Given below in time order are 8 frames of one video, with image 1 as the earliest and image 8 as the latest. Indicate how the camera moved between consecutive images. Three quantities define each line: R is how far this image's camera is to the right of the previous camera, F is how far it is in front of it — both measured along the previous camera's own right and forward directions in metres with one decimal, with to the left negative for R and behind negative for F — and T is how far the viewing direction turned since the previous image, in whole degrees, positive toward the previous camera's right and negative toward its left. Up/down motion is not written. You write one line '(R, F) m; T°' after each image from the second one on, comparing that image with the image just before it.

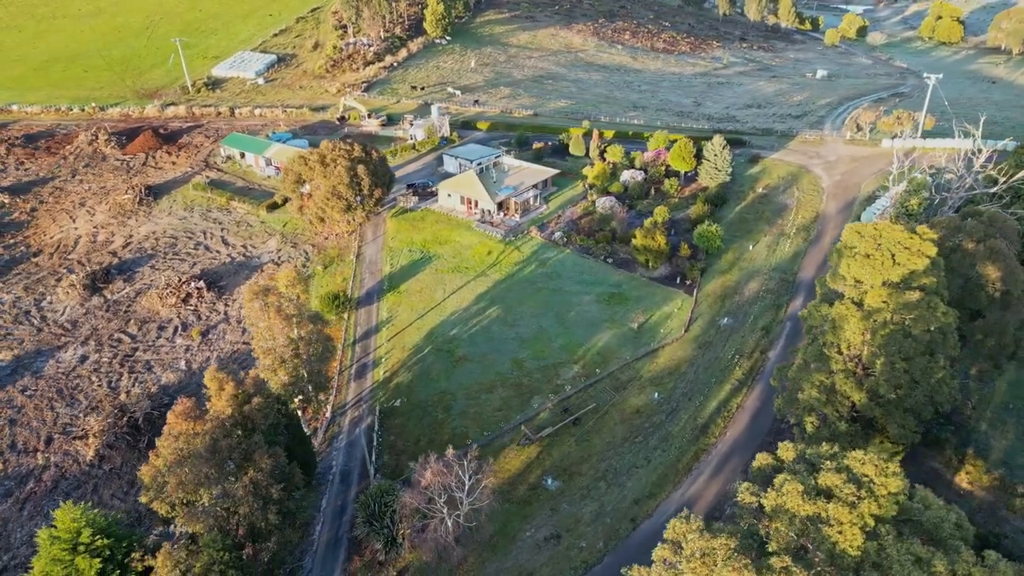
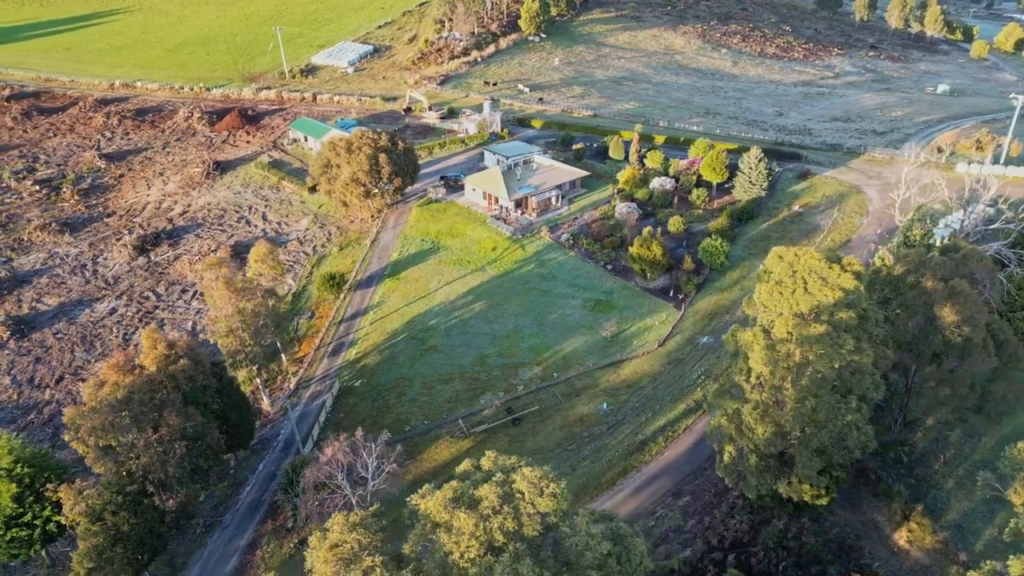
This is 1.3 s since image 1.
(+9.1, +0.4) m; -10°
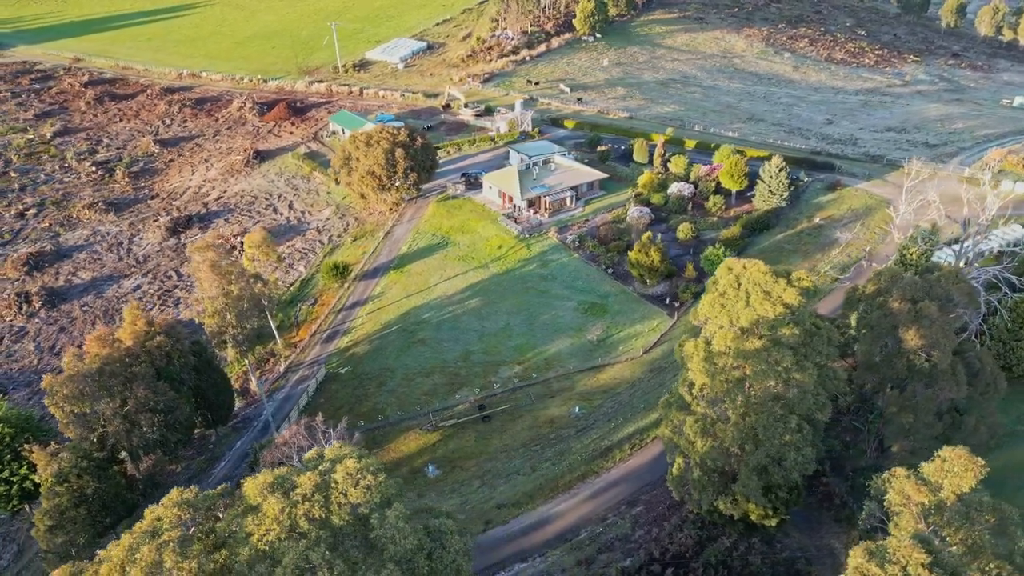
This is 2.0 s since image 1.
(+5.0, 0.0) m; -6°
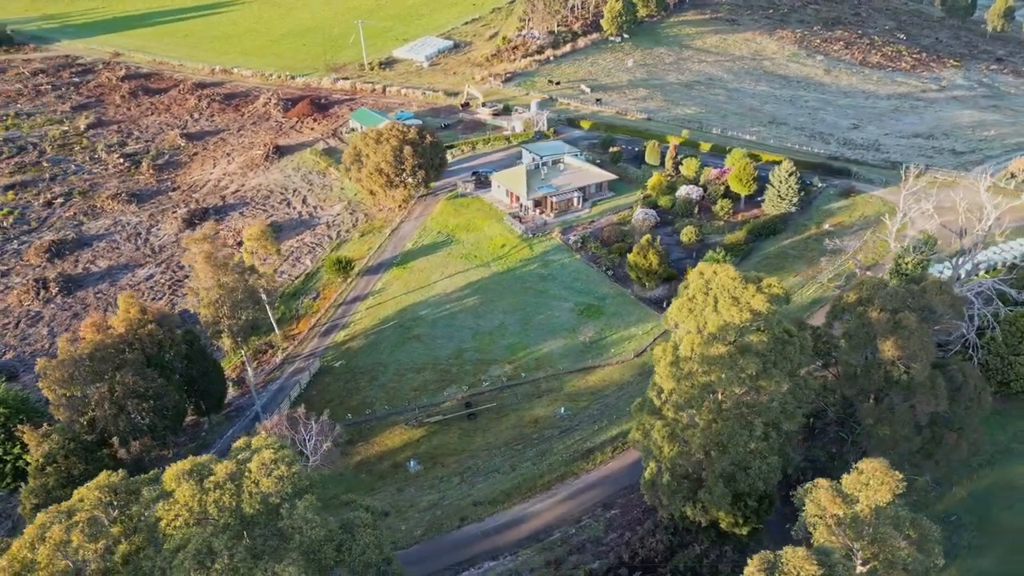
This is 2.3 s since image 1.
(+2.5, -0.1) m; -3°
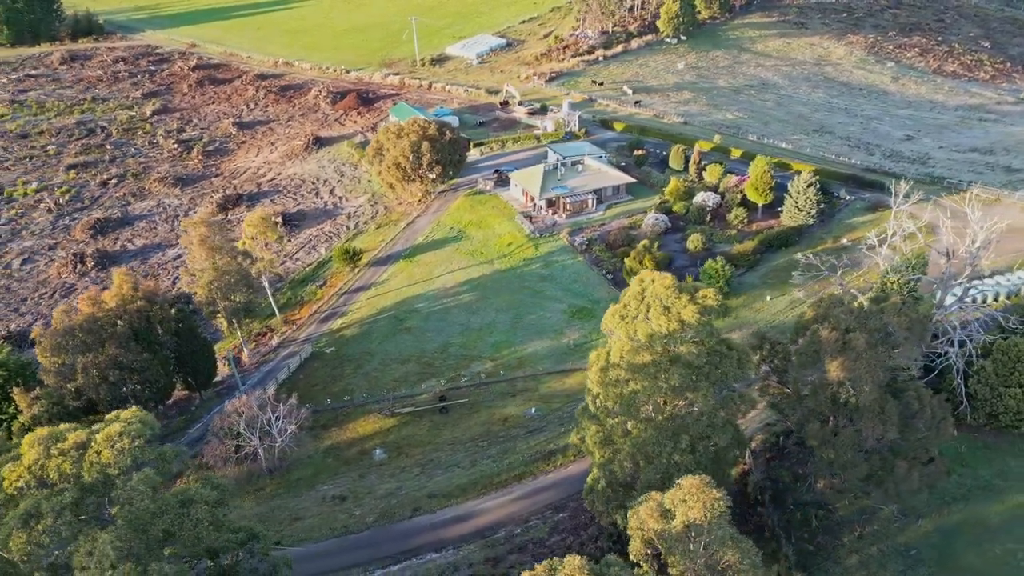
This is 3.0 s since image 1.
(+5.1, 0.0) m; -6°
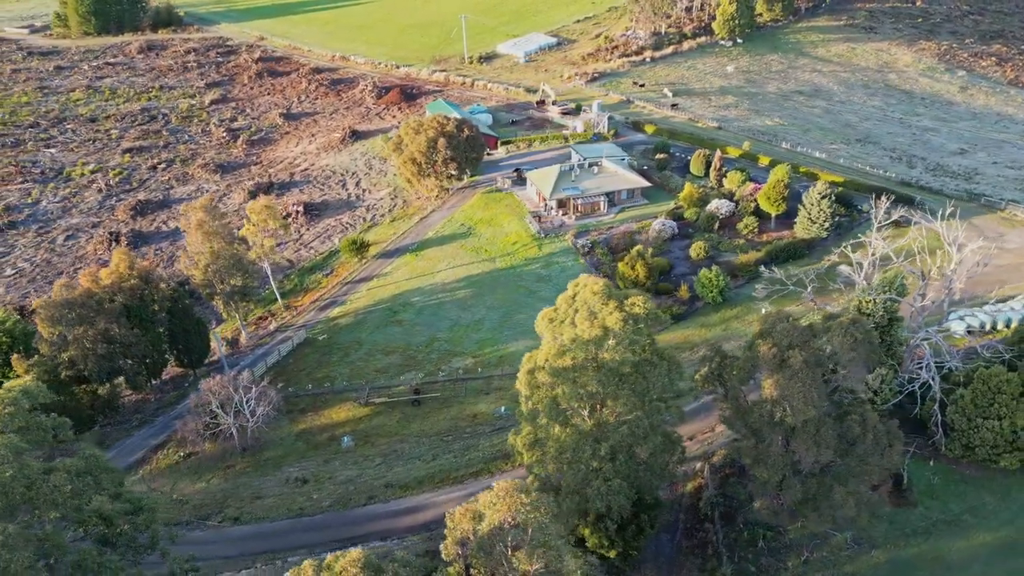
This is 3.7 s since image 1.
(+5.0, +0.1) m; -6°
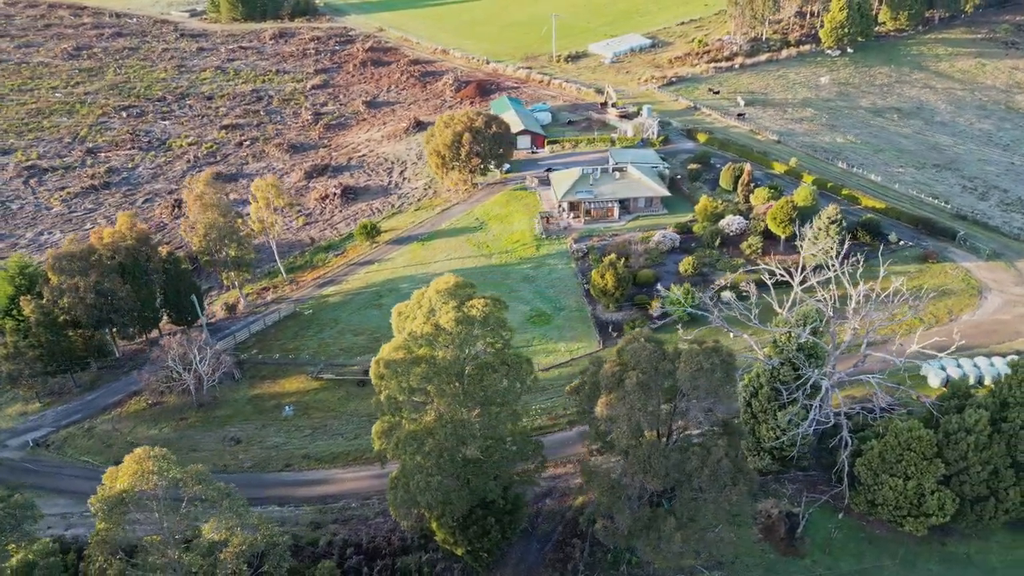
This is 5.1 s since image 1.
(+10.2, +0.6) m; -11°
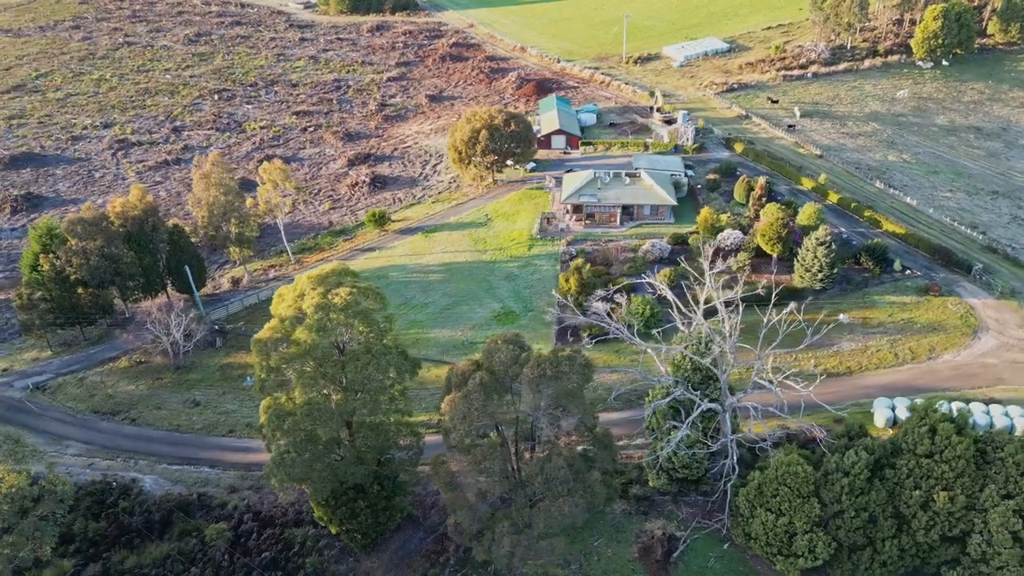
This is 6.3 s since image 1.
(+8.8, +0.3) m; -9°
